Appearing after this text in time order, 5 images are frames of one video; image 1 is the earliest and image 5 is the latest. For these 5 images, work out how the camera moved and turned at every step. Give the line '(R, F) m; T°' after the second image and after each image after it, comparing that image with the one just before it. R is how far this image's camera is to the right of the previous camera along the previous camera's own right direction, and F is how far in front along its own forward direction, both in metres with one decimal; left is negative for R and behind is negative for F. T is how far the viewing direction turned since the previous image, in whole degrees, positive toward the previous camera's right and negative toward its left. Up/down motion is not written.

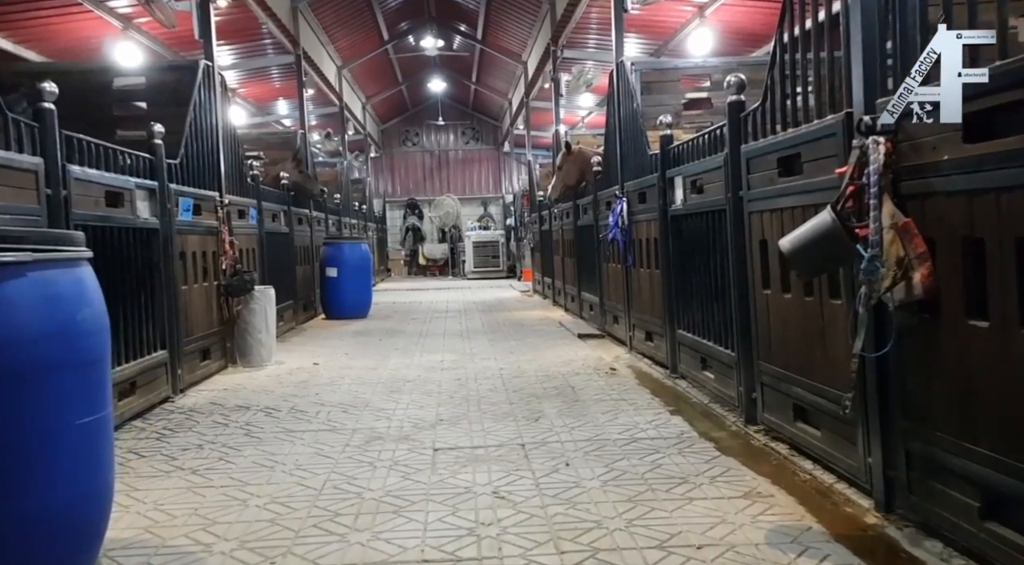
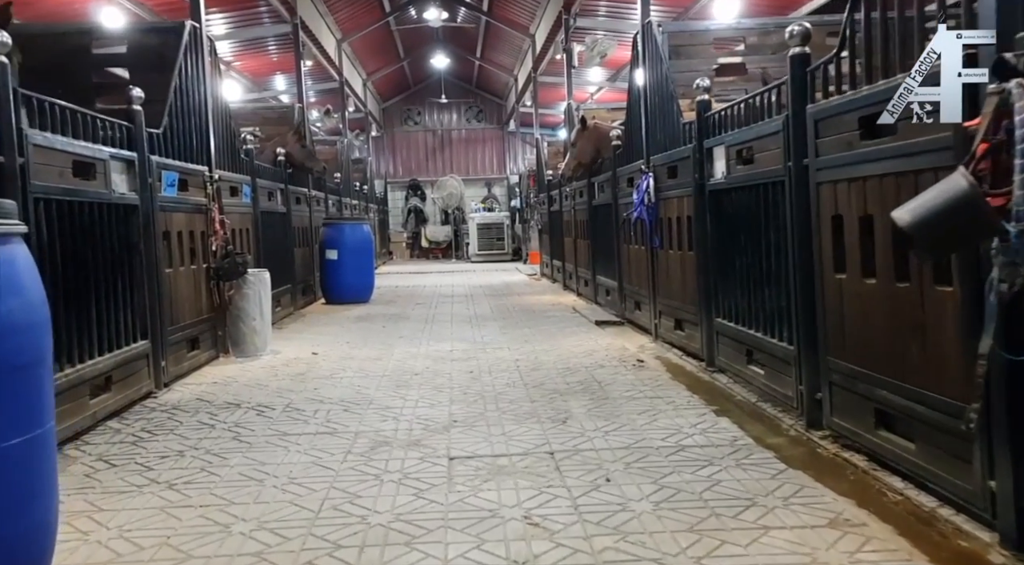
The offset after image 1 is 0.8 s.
(-0.1, +0.6) m; 0°
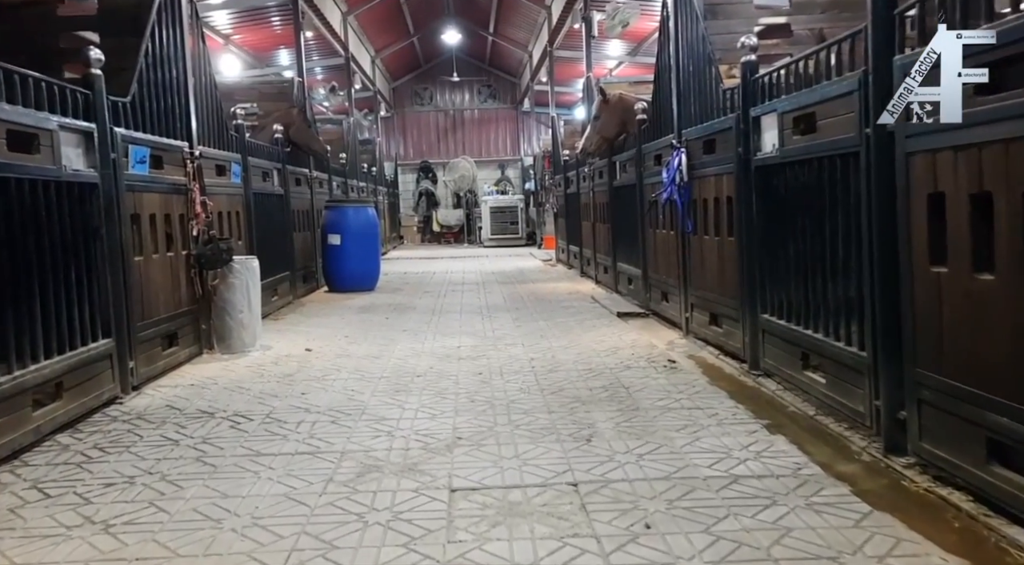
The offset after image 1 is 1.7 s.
(0.0, +0.6) m; -1°
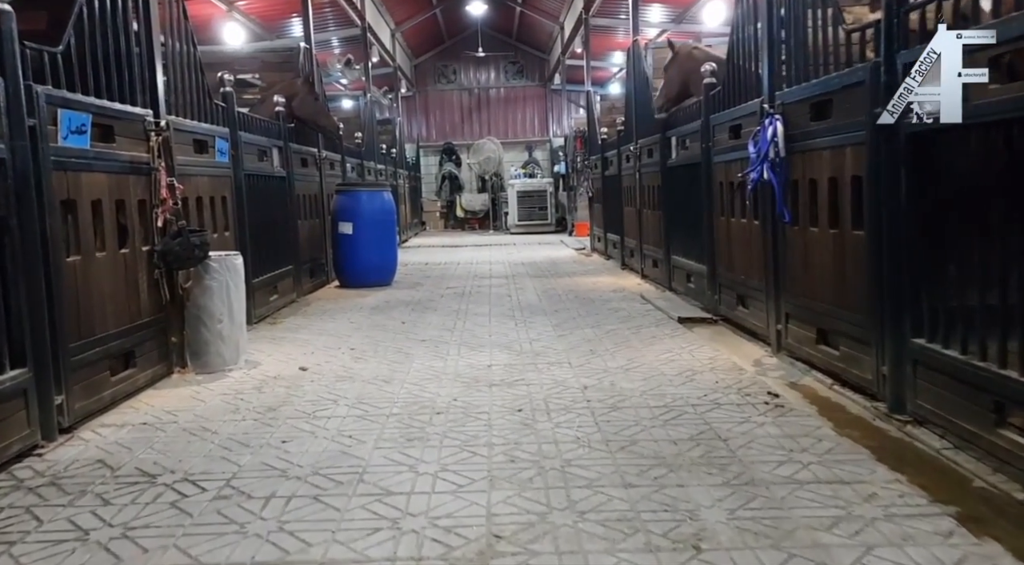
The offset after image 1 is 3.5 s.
(-0.1, +1.2) m; -1°
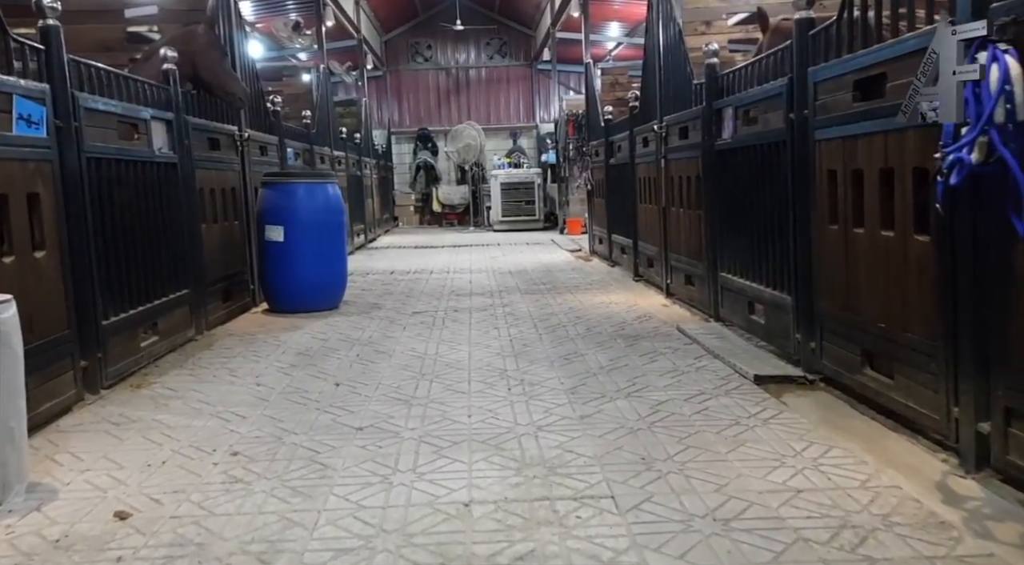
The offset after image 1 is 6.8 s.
(0.0, +2.1) m; +1°
